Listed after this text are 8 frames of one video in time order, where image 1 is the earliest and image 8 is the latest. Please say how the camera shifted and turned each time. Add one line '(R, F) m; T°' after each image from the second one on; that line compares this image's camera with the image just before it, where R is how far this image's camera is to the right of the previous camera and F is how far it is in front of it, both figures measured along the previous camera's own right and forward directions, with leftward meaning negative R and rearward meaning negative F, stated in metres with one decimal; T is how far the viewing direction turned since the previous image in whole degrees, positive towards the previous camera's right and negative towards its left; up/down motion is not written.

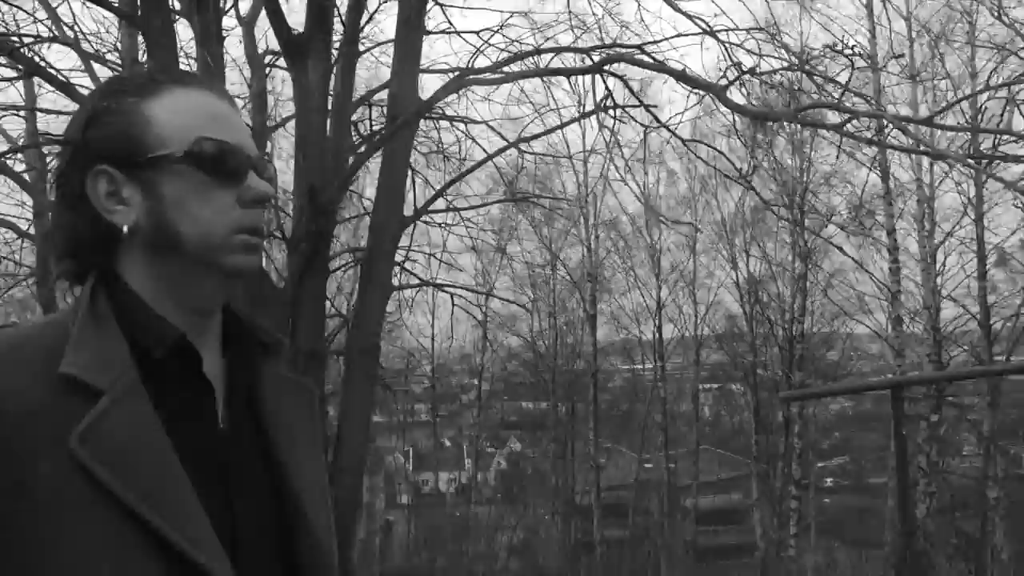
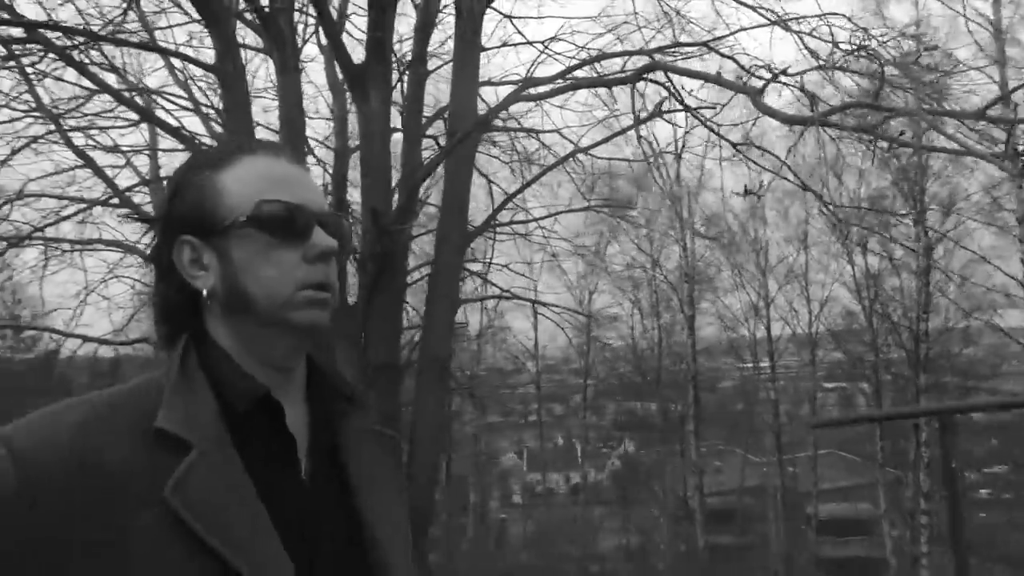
(+0.3, -0.1) m; -10°
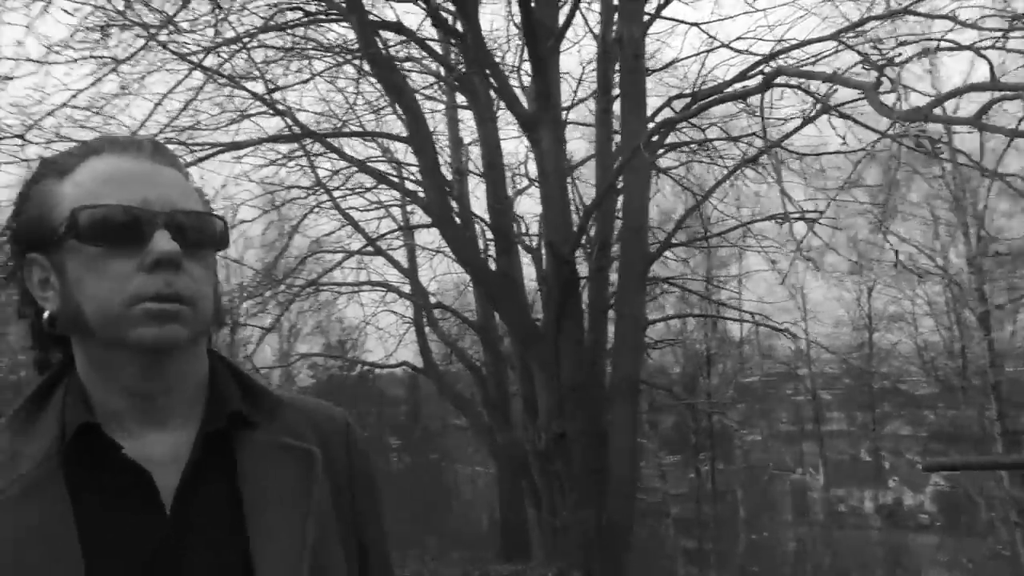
(+0.7, -0.1) m; -24°
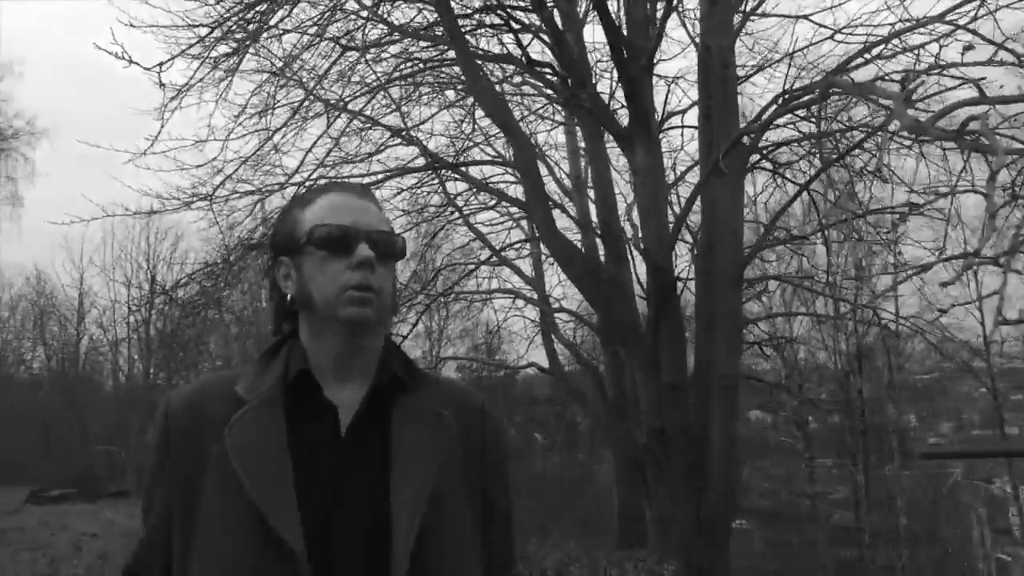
(+0.4, -0.4) m; -13°
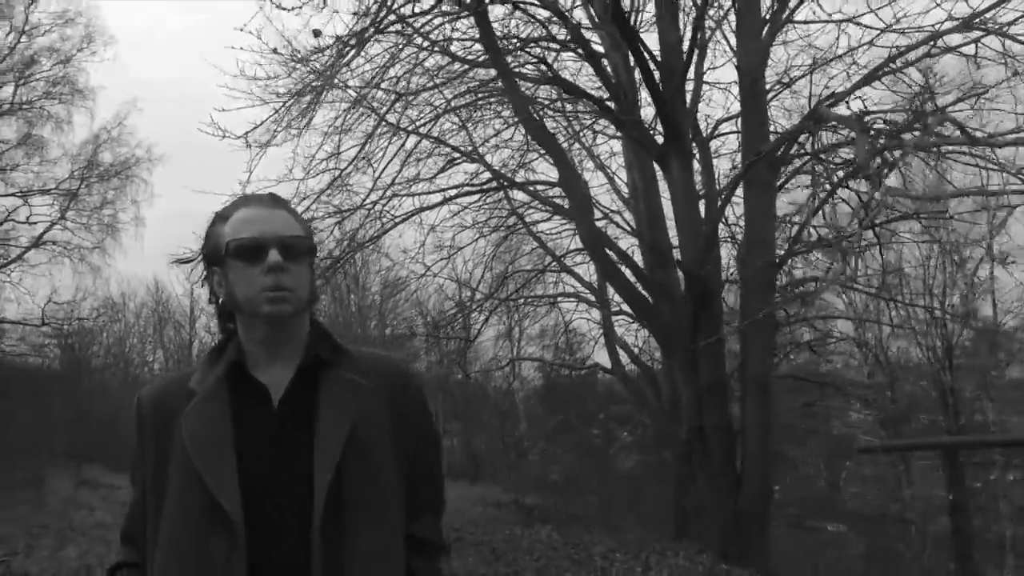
(+0.3, -0.5) m; -8°
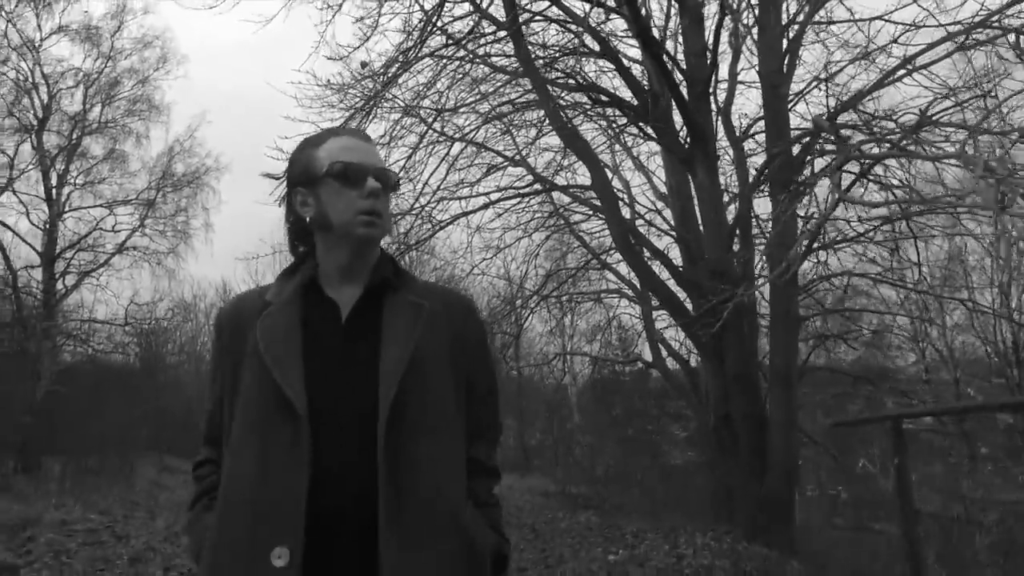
(+0.2, -0.4) m; -5°
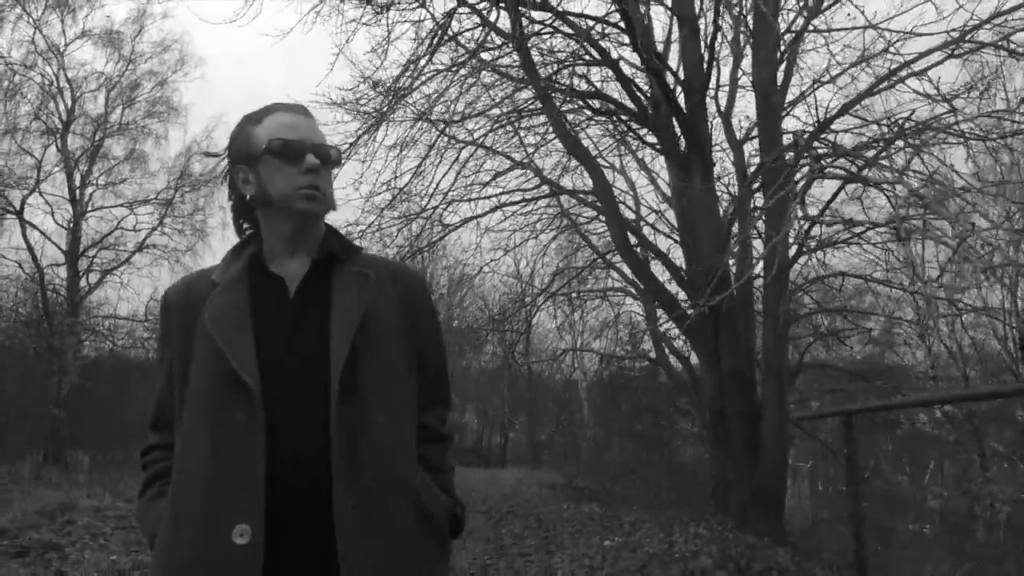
(+0.1, -0.3) m; -1°
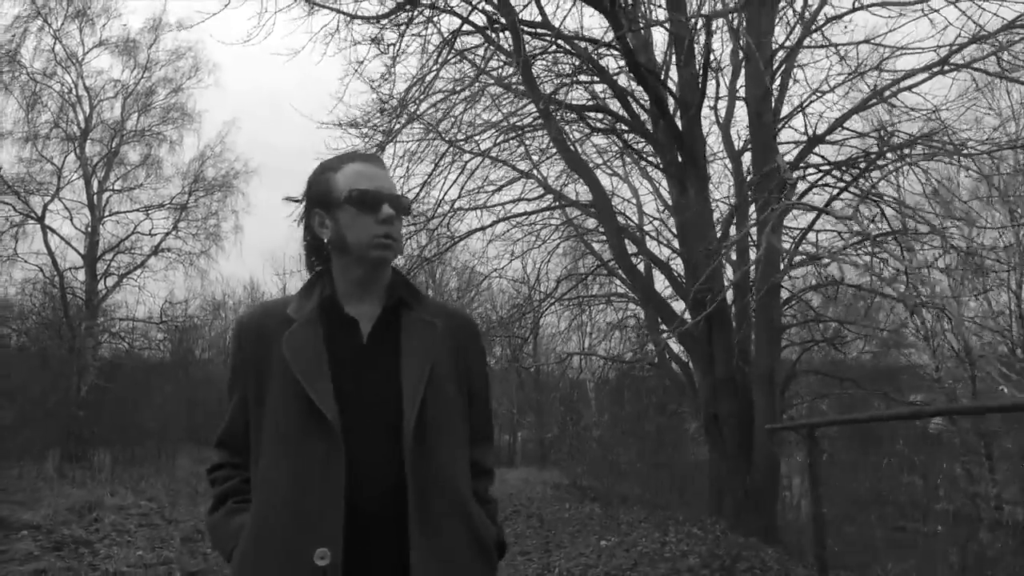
(+0.1, -0.3) m; -1°
